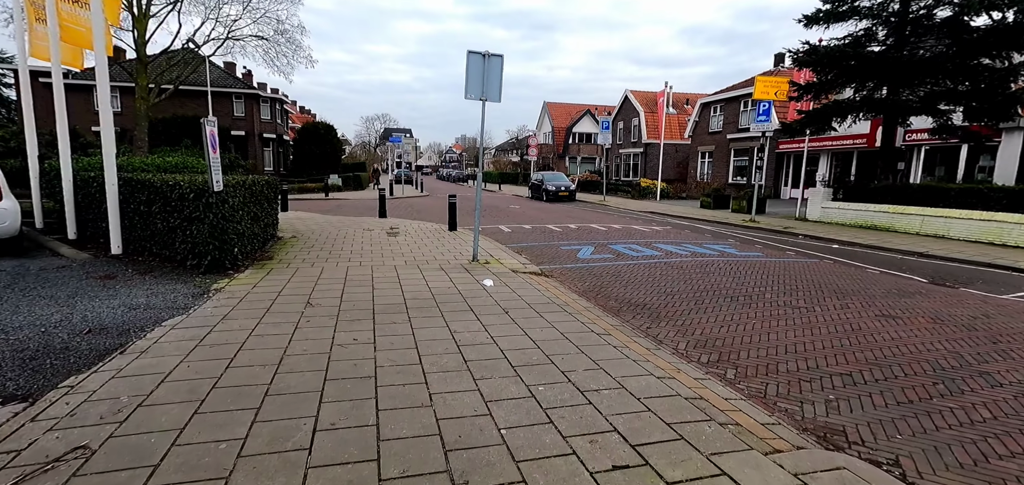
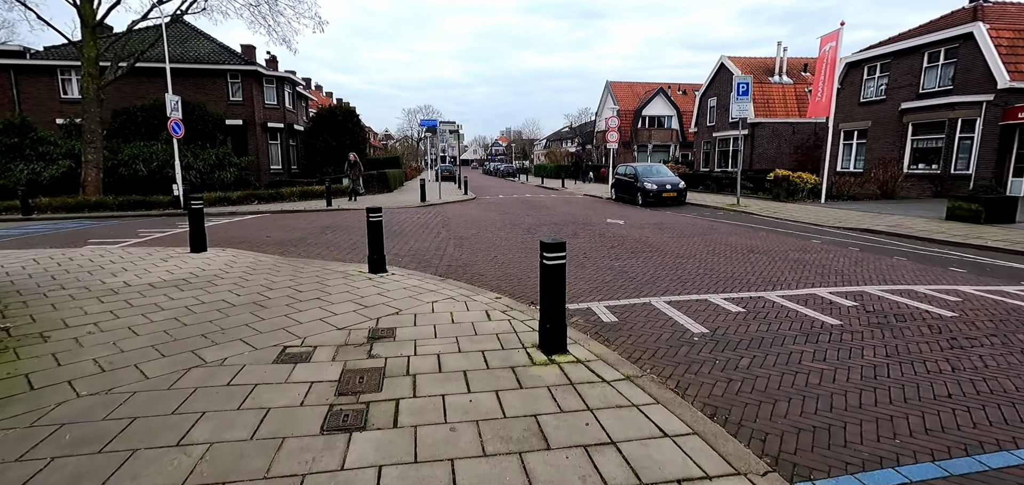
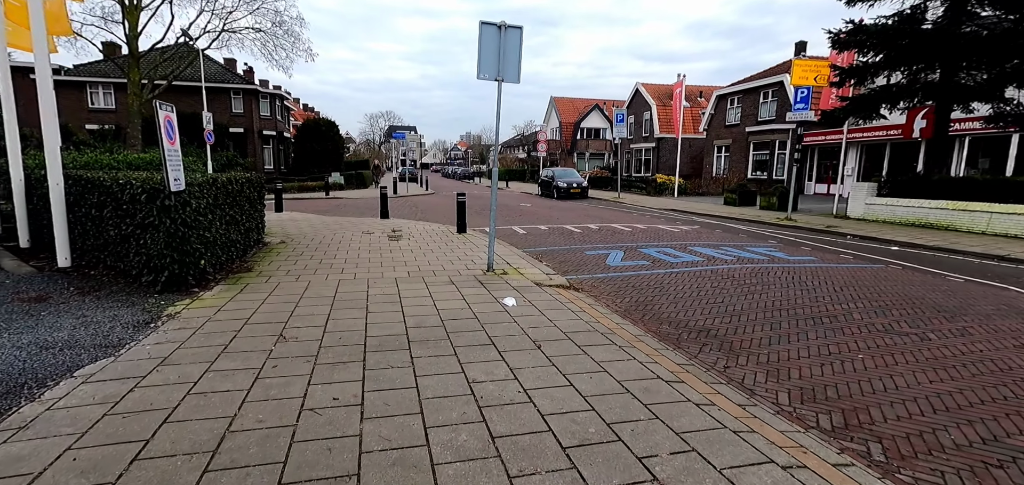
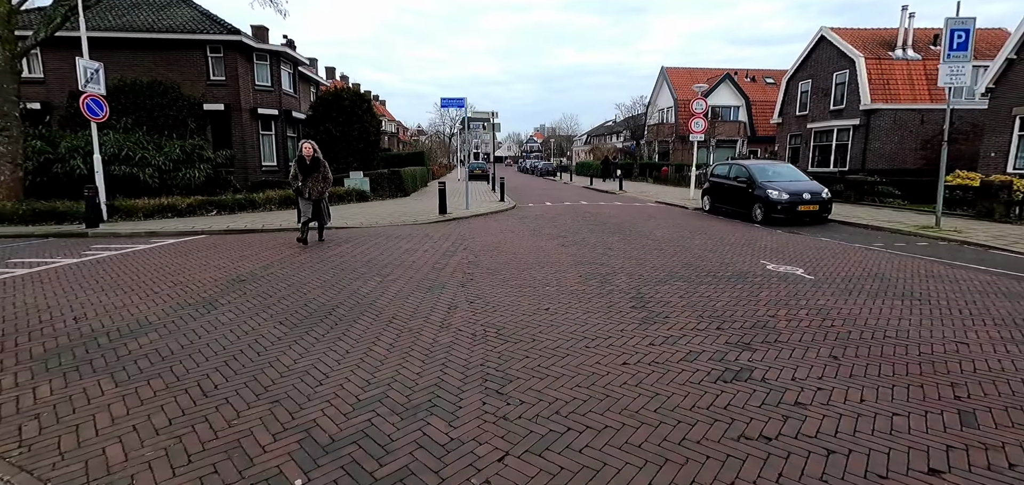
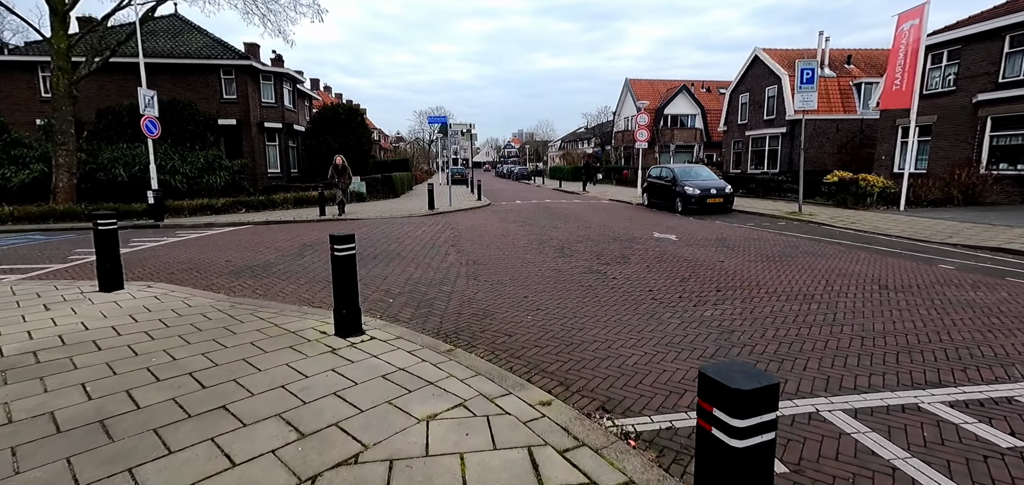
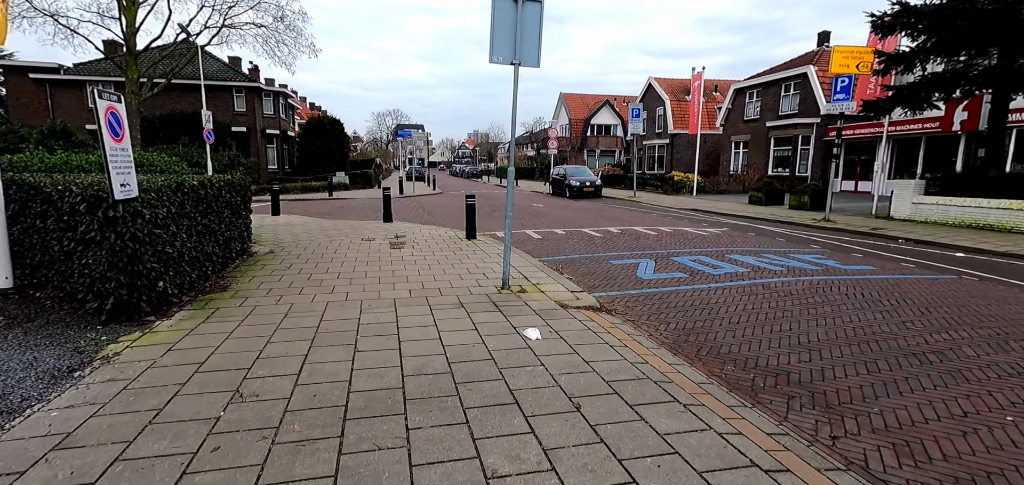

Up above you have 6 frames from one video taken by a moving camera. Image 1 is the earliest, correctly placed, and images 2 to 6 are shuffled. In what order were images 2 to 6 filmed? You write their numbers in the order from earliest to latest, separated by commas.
3, 6, 2, 5, 4
